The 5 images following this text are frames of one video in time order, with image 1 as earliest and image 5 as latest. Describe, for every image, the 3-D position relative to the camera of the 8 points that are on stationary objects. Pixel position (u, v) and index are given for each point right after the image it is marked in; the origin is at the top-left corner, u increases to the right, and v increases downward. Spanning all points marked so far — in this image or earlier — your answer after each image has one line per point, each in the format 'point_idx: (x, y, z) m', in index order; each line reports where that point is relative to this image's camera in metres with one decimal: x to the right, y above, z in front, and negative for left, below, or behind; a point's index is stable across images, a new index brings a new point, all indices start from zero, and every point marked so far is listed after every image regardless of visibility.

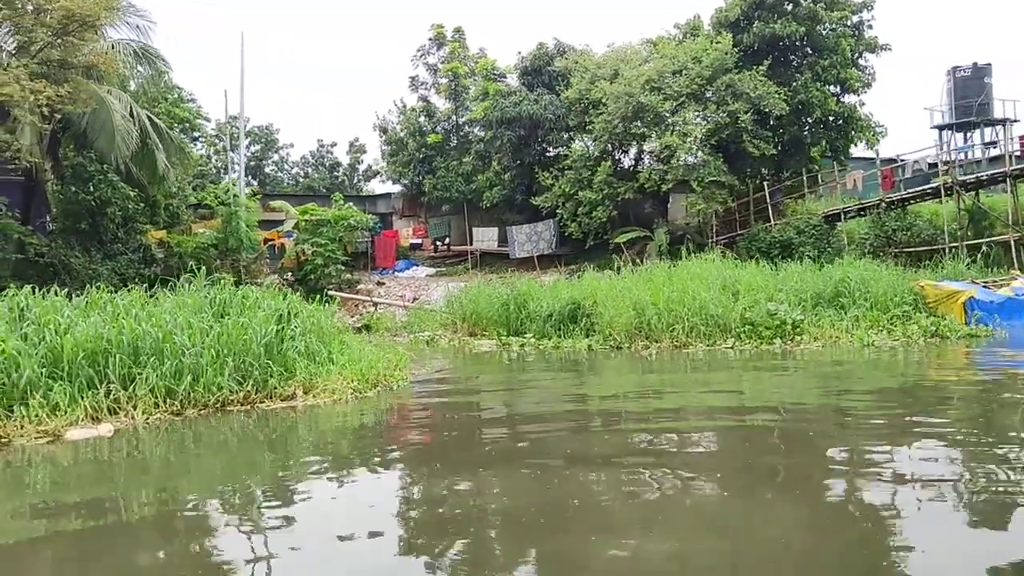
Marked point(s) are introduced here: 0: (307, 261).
0: (-4.2, +0.6, +18.4) m
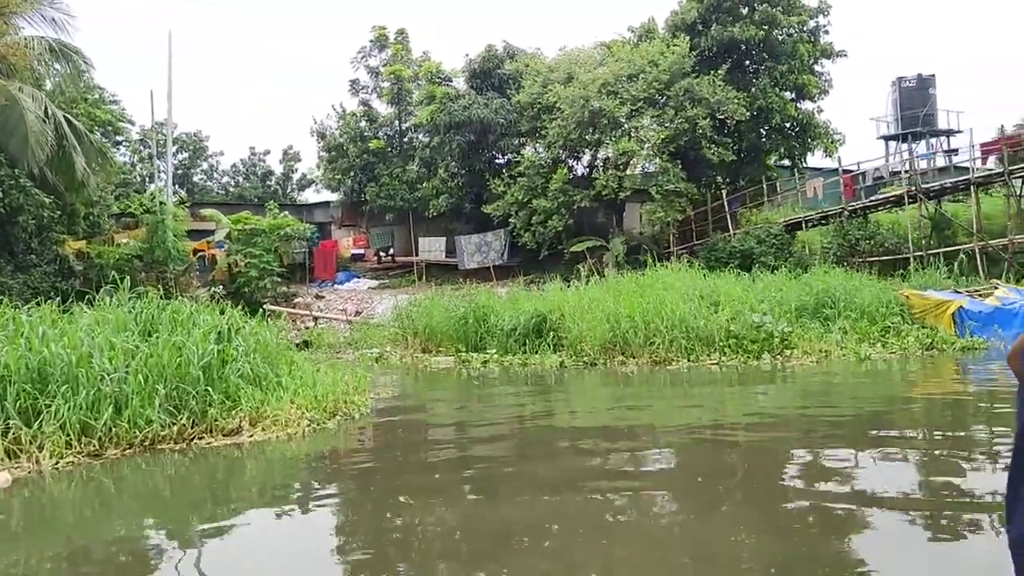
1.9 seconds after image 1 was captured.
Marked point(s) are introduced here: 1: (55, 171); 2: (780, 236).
0: (-5.2, +0.3, +17.1) m
1: (-8.2, +2.1, +16.1) m
2: (+4.8, +0.9, +16.1) m
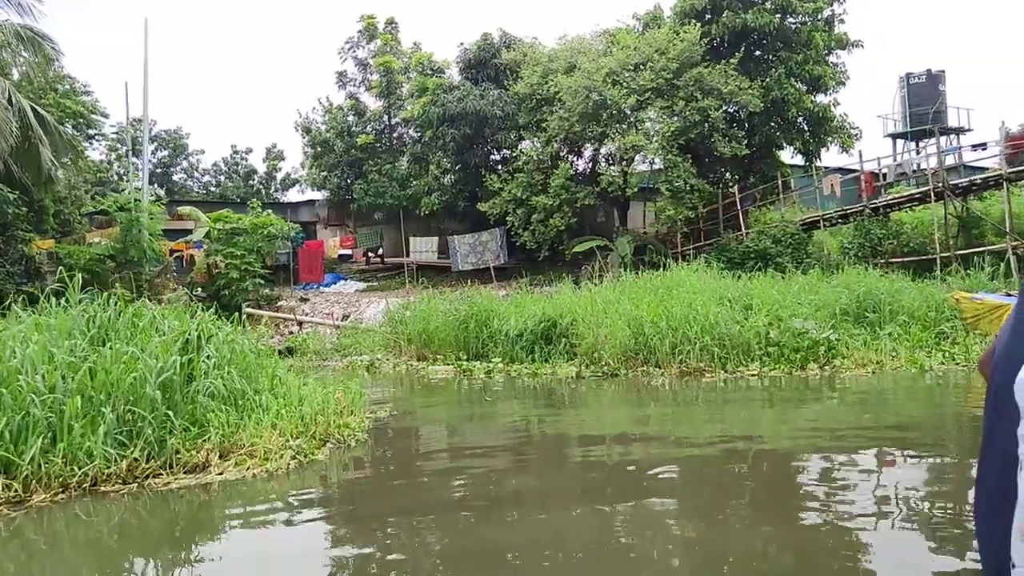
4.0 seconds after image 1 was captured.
0: (-5.2, +0.3, +16.0) m
1: (-8.2, +2.1, +14.9) m
2: (+4.8, +0.9, +15.1) m
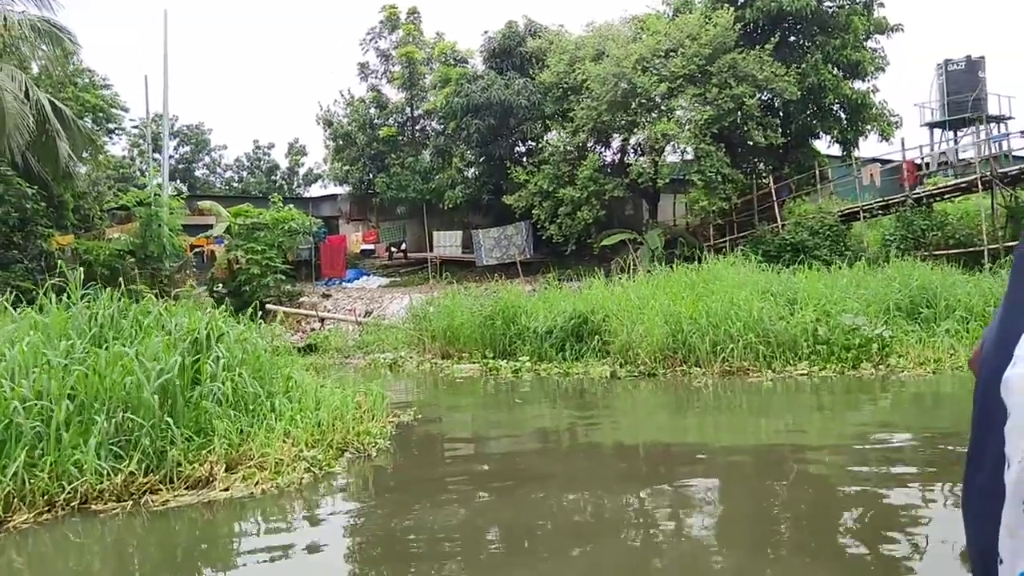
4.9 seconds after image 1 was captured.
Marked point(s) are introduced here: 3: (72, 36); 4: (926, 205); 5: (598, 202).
0: (-4.7, +0.3, +15.6) m
1: (-7.8, +2.1, +14.7) m
2: (+5.2, +1.0, +14.5) m
3: (-7.4, +4.3, +15.0) m
4: (+6.5, +1.3, +14.2) m
5: (+1.5, +1.5, +16.1) m
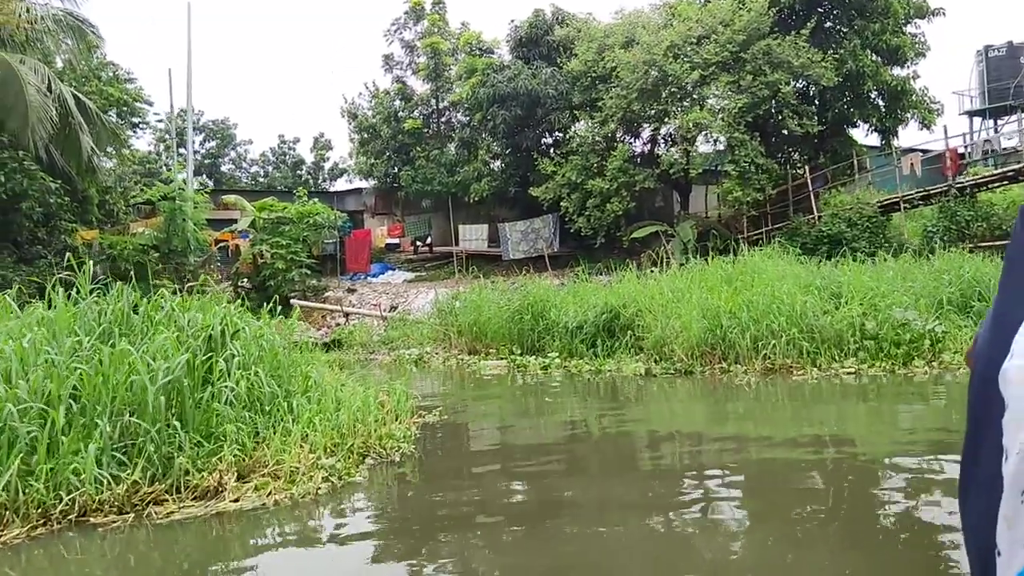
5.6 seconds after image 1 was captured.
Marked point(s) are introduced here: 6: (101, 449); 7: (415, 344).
0: (-4.3, +0.4, +15.4) m
1: (-7.3, +2.2, +14.5) m
2: (+5.7, +1.1, +14.0) m
3: (-6.9, +4.4, +14.8) m
4: (+7.0, +1.4, +13.7) m
5: (+2.0, +1.6, +15.7) m
6: (-1.6, -0.6, +3.6) m
7: (-1.2, -0.7, +10.9) m
